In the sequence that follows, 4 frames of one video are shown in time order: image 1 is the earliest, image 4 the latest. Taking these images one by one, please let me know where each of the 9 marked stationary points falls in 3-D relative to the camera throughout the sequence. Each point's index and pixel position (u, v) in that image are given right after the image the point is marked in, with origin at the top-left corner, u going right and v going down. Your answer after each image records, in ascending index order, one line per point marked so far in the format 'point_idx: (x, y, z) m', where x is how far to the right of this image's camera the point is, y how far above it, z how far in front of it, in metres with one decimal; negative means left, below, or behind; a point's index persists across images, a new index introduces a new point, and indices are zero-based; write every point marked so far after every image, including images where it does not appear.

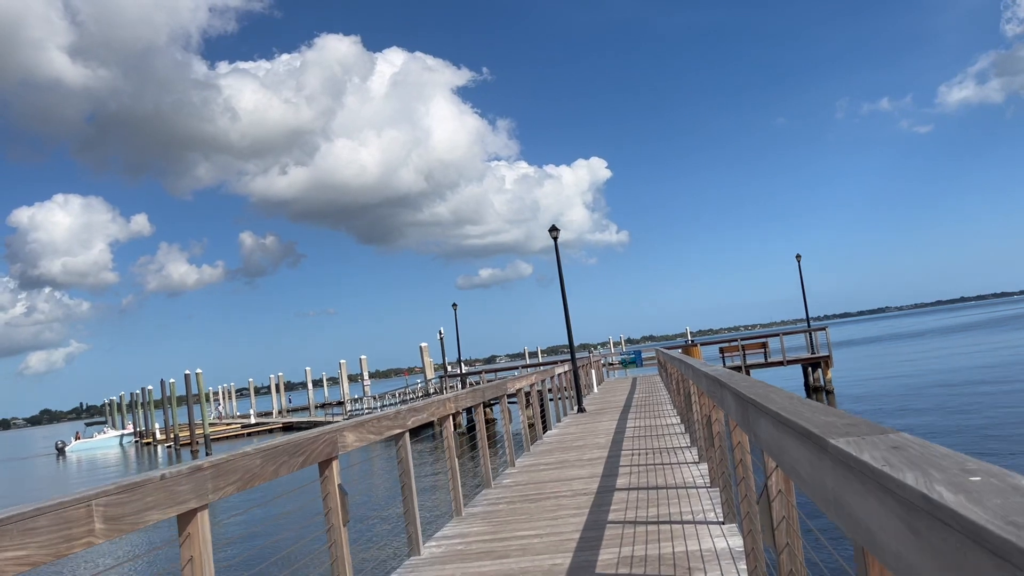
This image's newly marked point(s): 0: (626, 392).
0: (+2.4, -2.2, +14.1) m
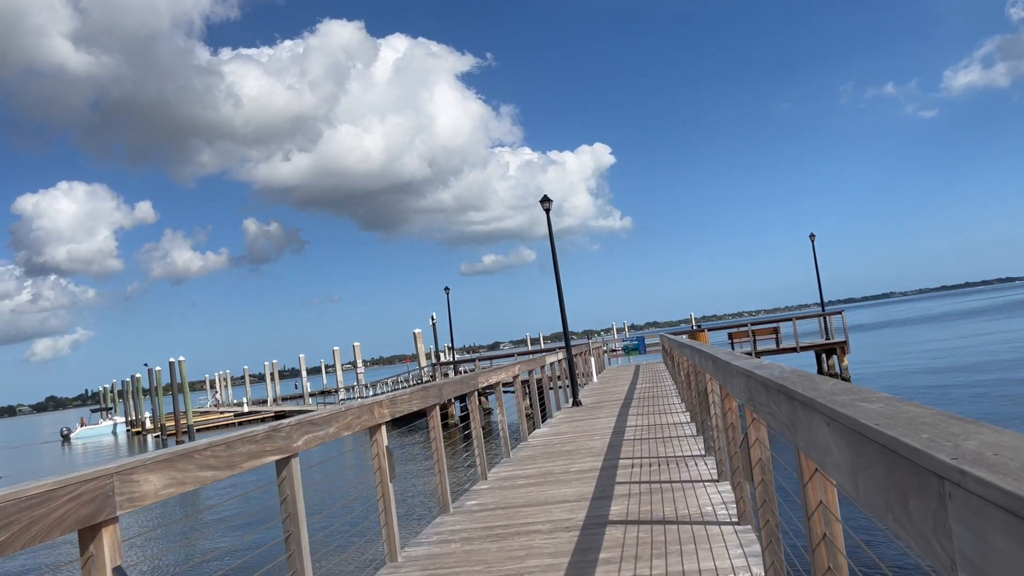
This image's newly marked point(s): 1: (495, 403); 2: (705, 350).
0: (+2.2, -1.8, +13.0) m
1: (-0.2, -1.6, +9.5) m
2: (+1.3, -0.4, +4.8) m
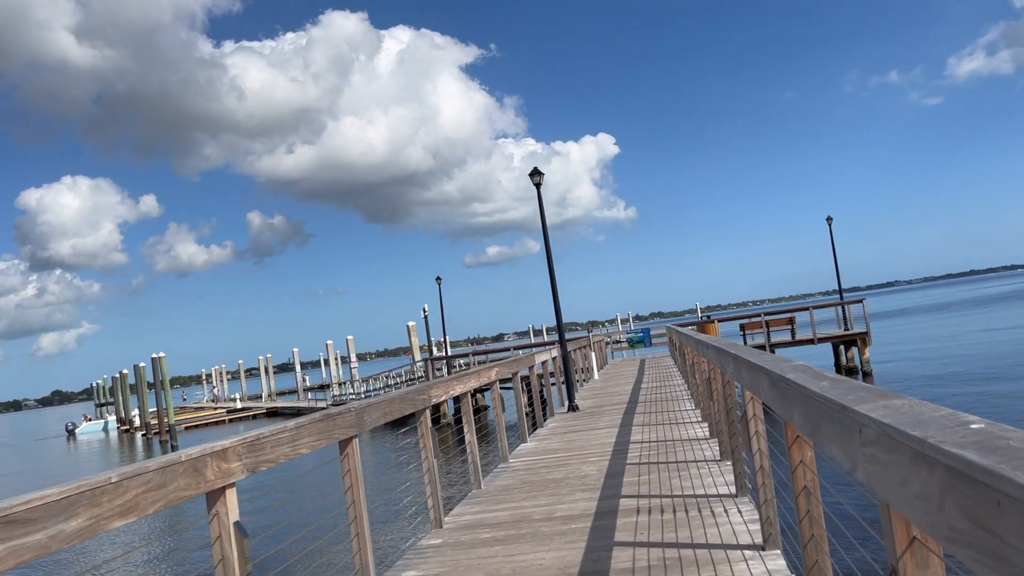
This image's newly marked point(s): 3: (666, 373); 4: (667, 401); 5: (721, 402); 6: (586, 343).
0: (+2.1, -1.6, +12.0) m
1: (-0.3, -1.4, +8.5) m
2: (+1.1, -0.3, +3.8) m
3: (+2.7, -1.5, +11.9) m
4: (+1.8, -1.3, +7.9) m
5: (+1.2, -0.7, +3.8) m
6: (+1.4, -1.1, +13.0) m
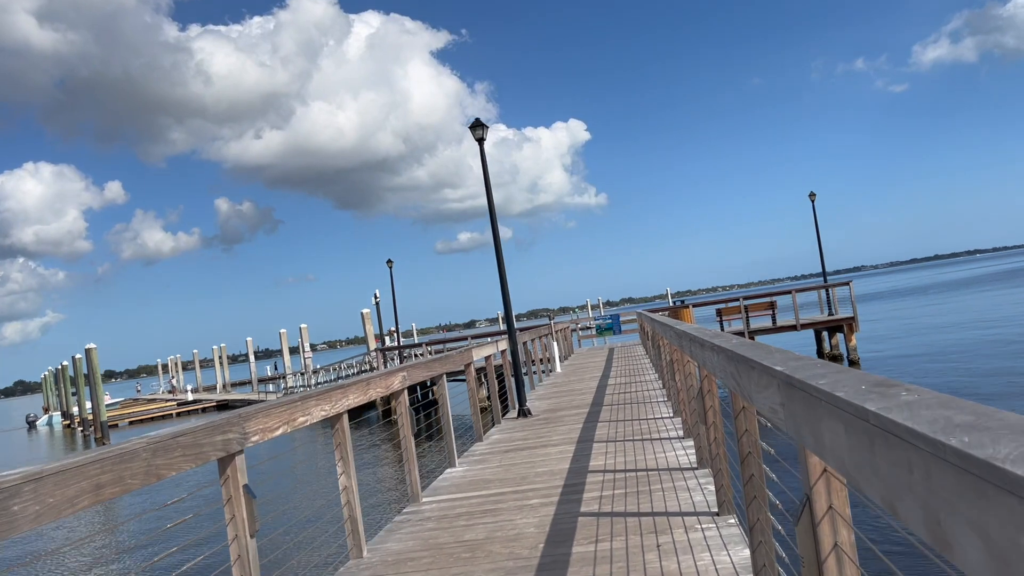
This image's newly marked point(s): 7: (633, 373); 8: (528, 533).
0: (+1.4, -1.3, +10.8) m
1: (-0.9, -1.2, +7.2) m
2: (+0.7, -0.2, +2.5) m
3: (+2.0, -1.2, +10.6) m
4: (+1.2, -1.1, +6.6) m
5: (+0.8, -0.5, +2.5) m
6: (+0.7, -0.7, +11.8) m
7: (+1.7, -1.2, +9.6) m
8: (+0.1, -1.0, +2.7) m
